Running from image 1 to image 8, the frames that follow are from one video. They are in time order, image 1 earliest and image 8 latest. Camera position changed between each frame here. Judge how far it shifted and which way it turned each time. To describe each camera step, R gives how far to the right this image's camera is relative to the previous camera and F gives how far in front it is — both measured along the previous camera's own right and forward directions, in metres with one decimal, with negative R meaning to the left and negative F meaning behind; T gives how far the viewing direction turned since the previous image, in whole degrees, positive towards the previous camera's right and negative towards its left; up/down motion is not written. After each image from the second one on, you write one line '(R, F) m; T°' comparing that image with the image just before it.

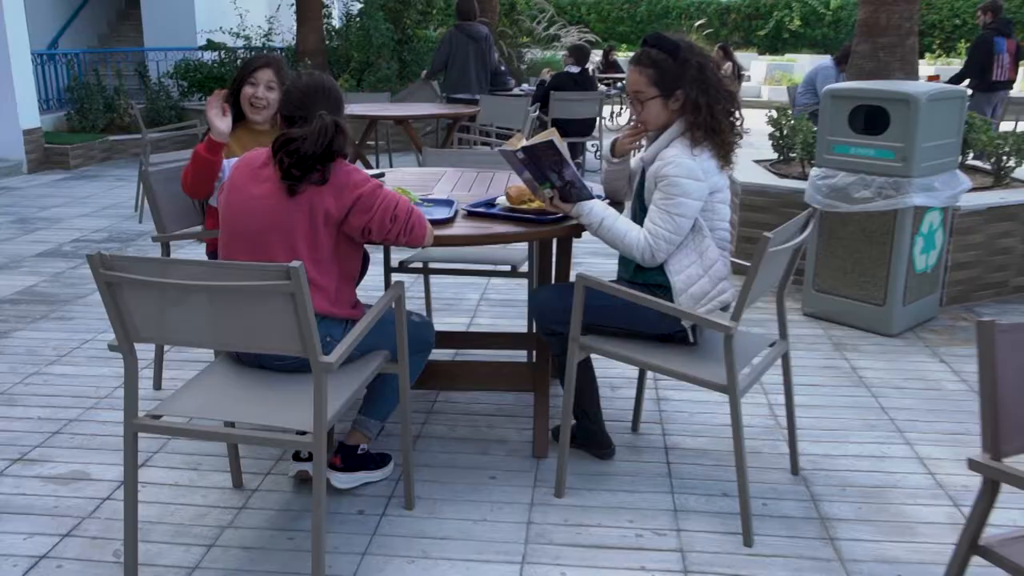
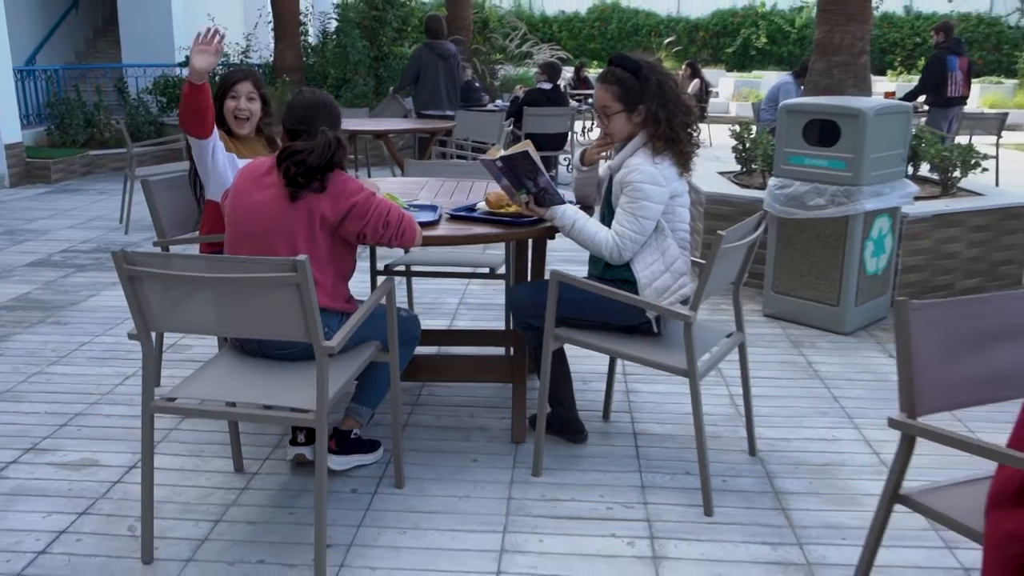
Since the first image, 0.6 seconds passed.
(0.0, -0.2) m; +2°
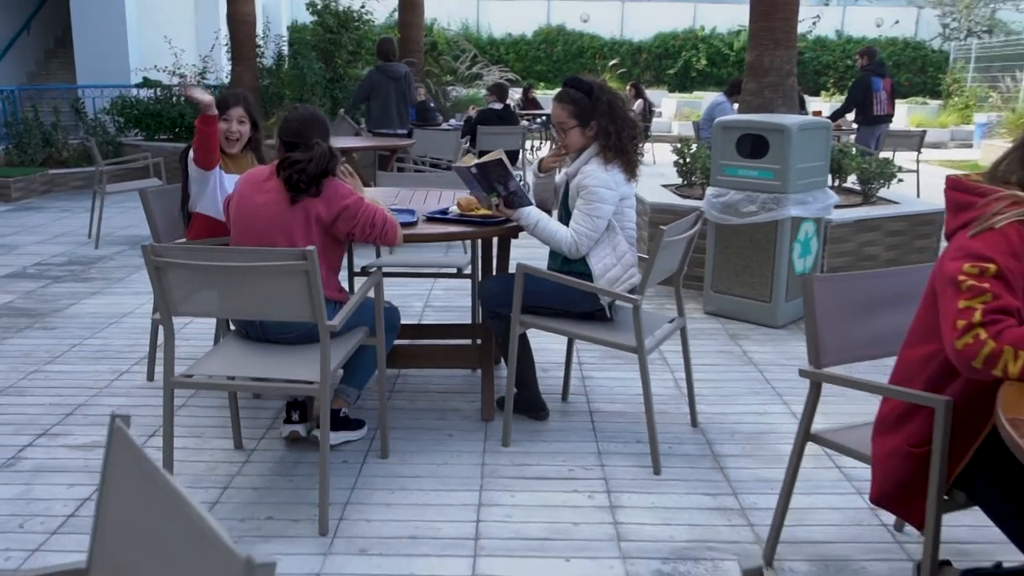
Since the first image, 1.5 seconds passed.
(-0.1, -0.4) m; +3°
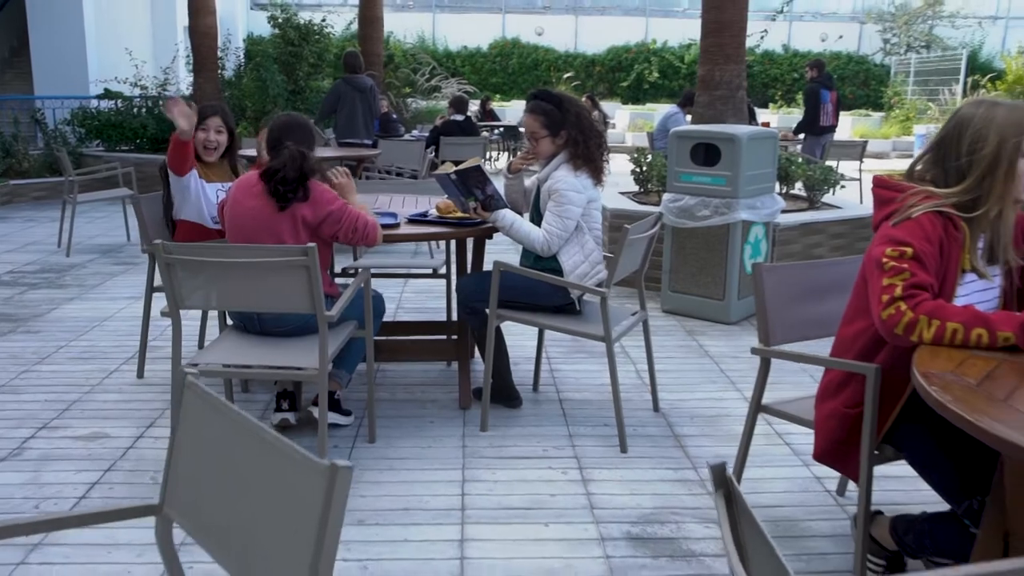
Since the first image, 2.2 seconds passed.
(-0.1, -0.3) m; +3°
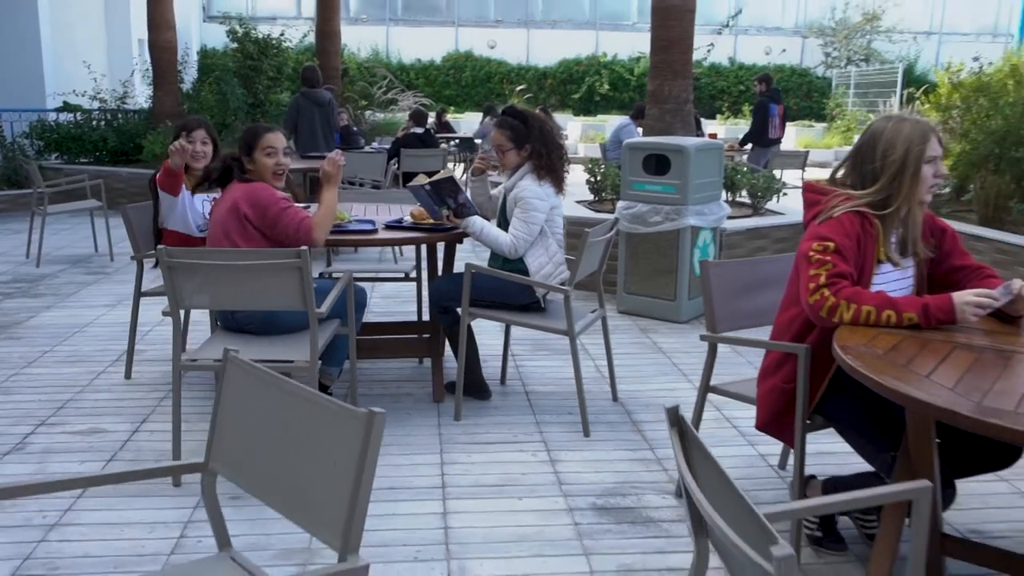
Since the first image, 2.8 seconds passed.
(-0.1, -0.3) m; +3°
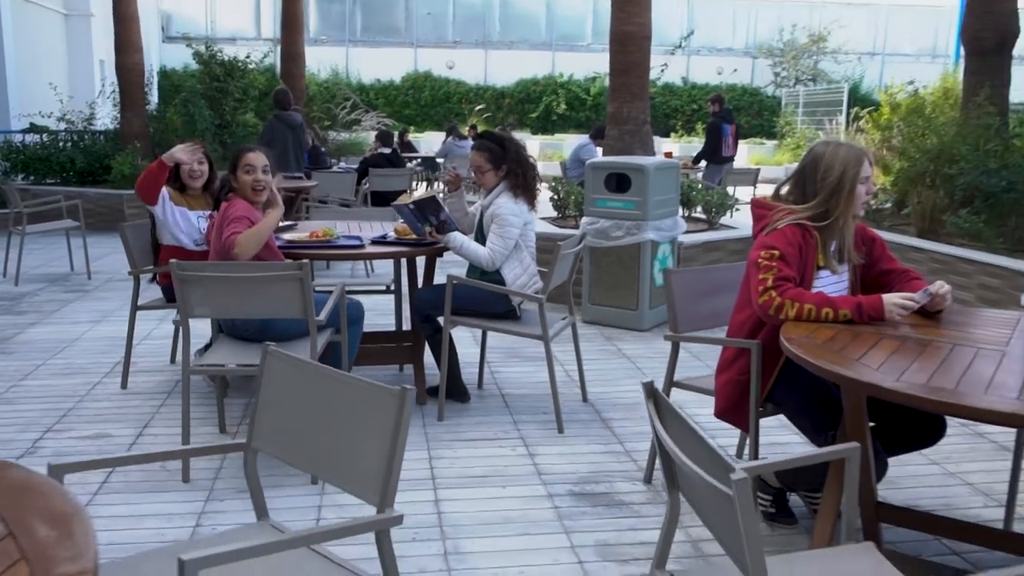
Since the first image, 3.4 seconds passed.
(-0.1, -0.3) m; +3°
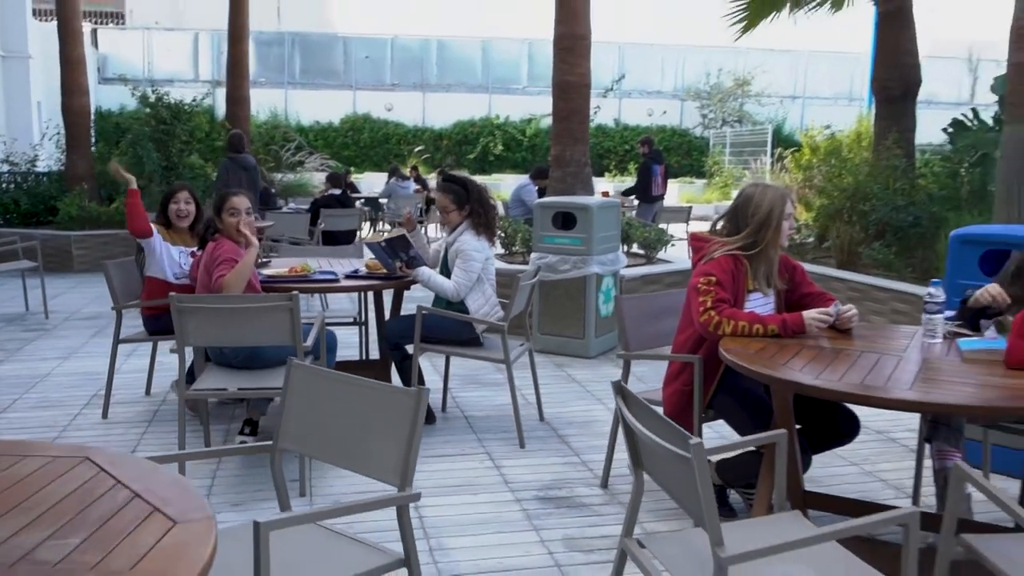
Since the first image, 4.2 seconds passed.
(-0.1, -0.4) m; +4°
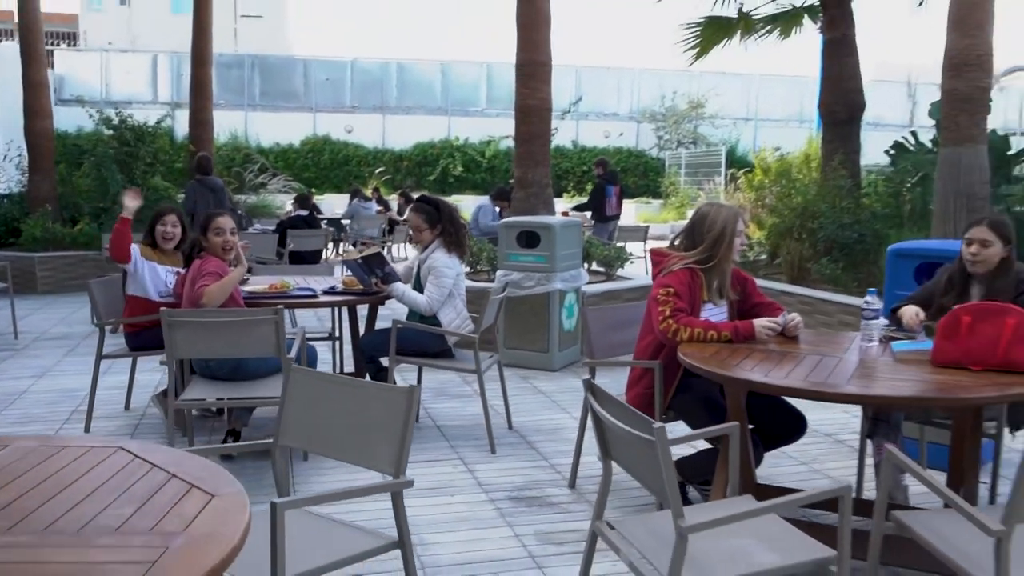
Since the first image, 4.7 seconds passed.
(-0.1, -0.3) m; +3°
